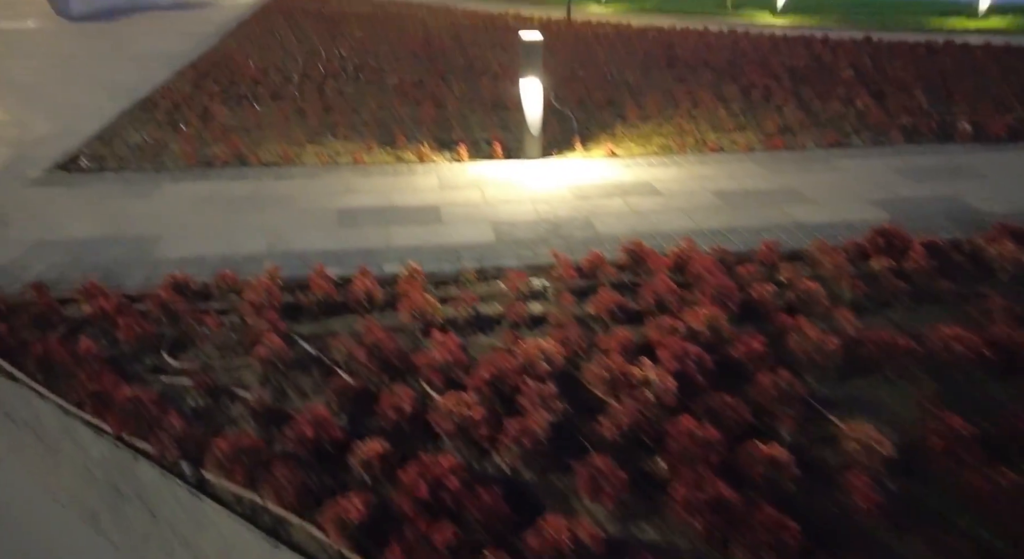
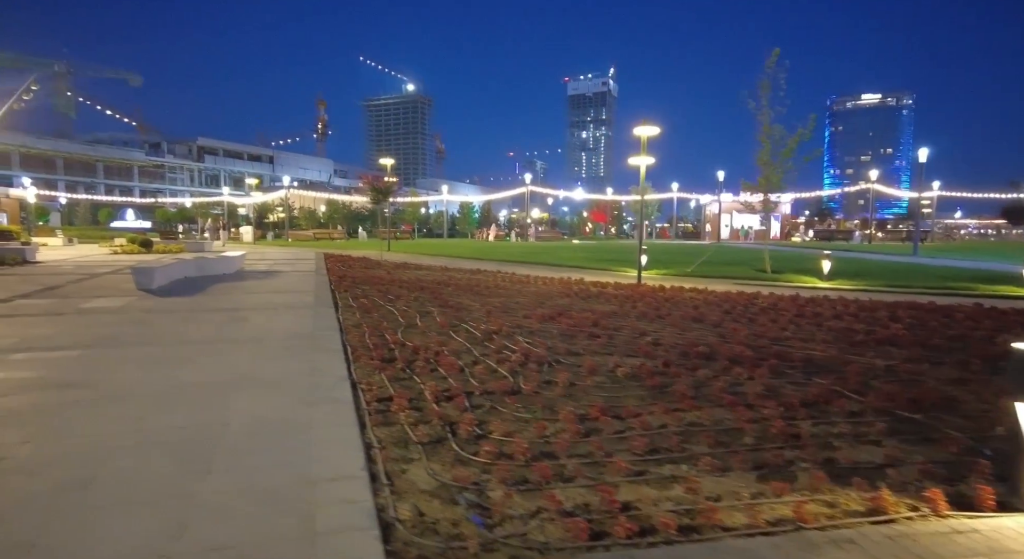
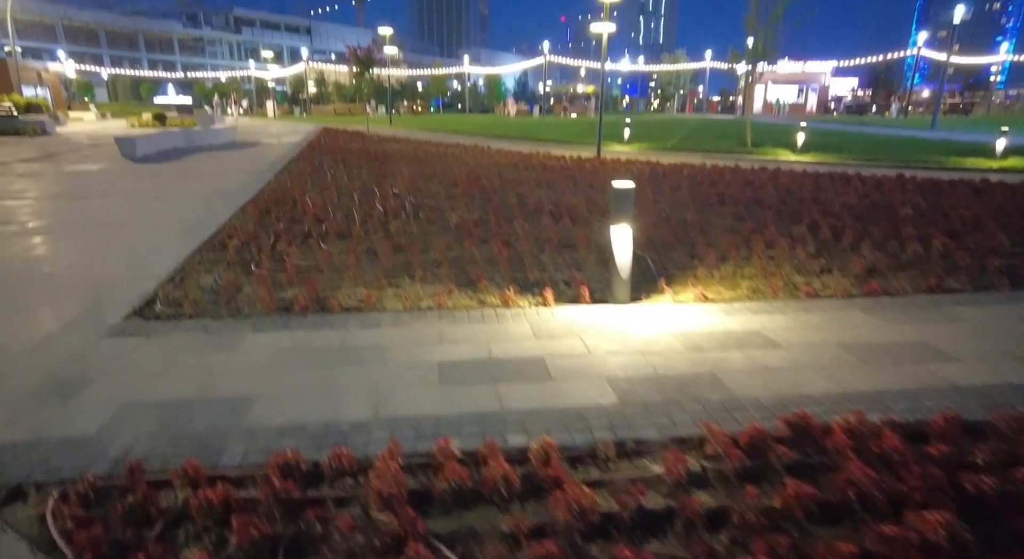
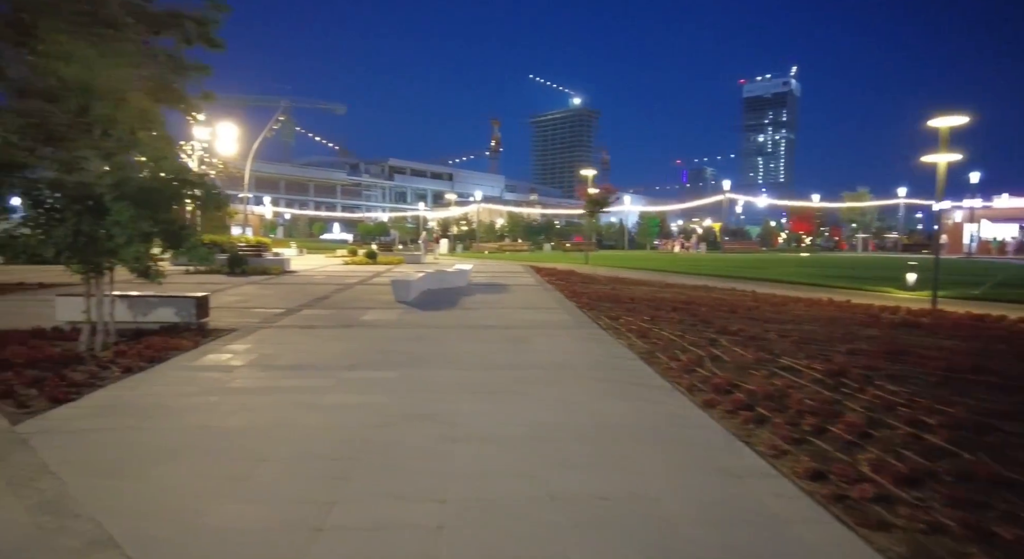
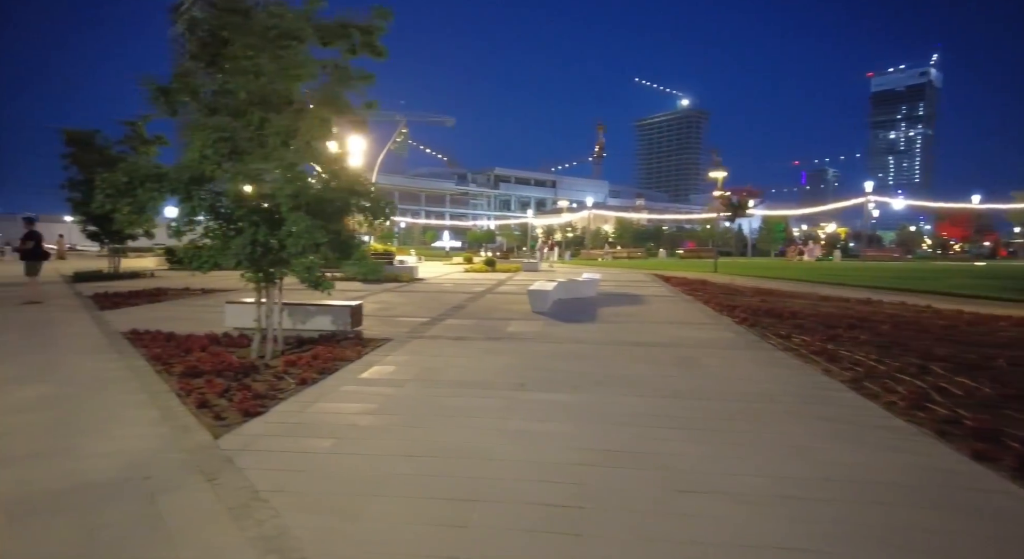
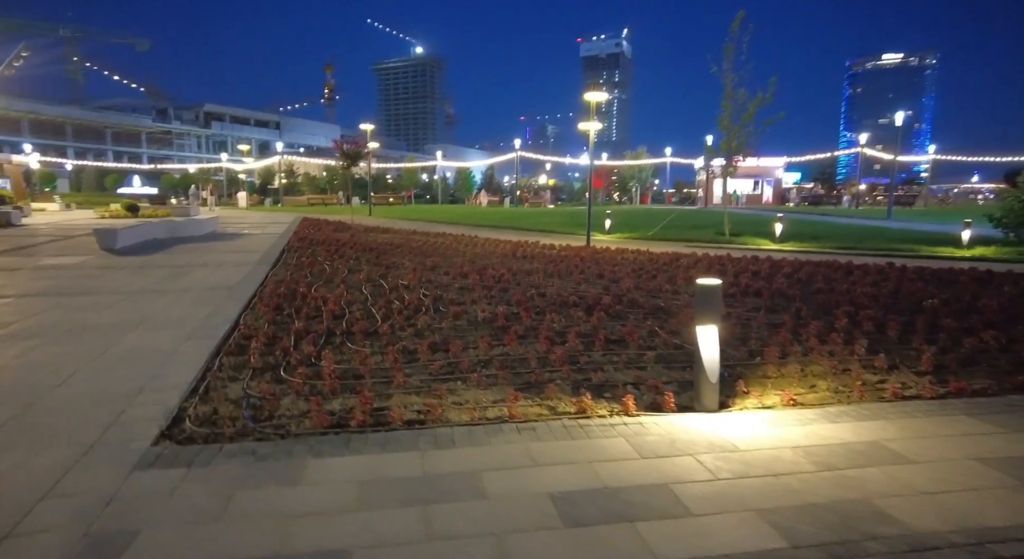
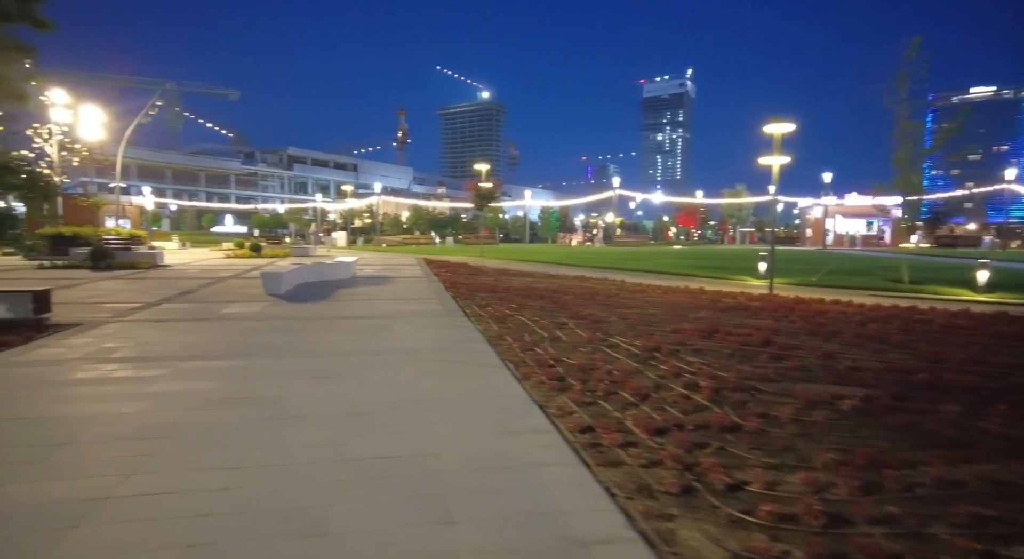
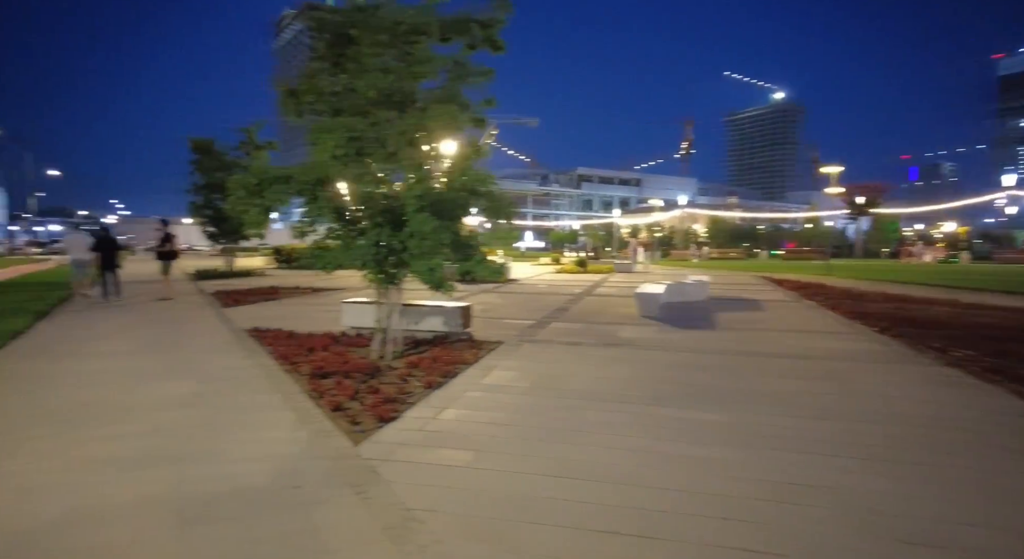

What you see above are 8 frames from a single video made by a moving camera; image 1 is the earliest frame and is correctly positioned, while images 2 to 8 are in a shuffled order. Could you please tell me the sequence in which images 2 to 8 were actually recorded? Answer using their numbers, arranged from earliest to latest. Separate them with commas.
3, 6, 2, 7, 4, 5, 8
